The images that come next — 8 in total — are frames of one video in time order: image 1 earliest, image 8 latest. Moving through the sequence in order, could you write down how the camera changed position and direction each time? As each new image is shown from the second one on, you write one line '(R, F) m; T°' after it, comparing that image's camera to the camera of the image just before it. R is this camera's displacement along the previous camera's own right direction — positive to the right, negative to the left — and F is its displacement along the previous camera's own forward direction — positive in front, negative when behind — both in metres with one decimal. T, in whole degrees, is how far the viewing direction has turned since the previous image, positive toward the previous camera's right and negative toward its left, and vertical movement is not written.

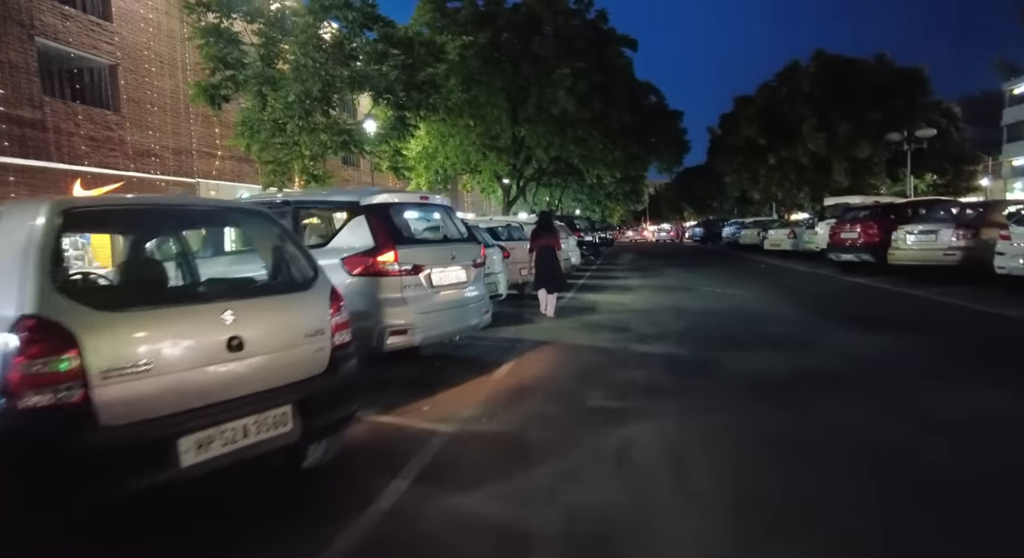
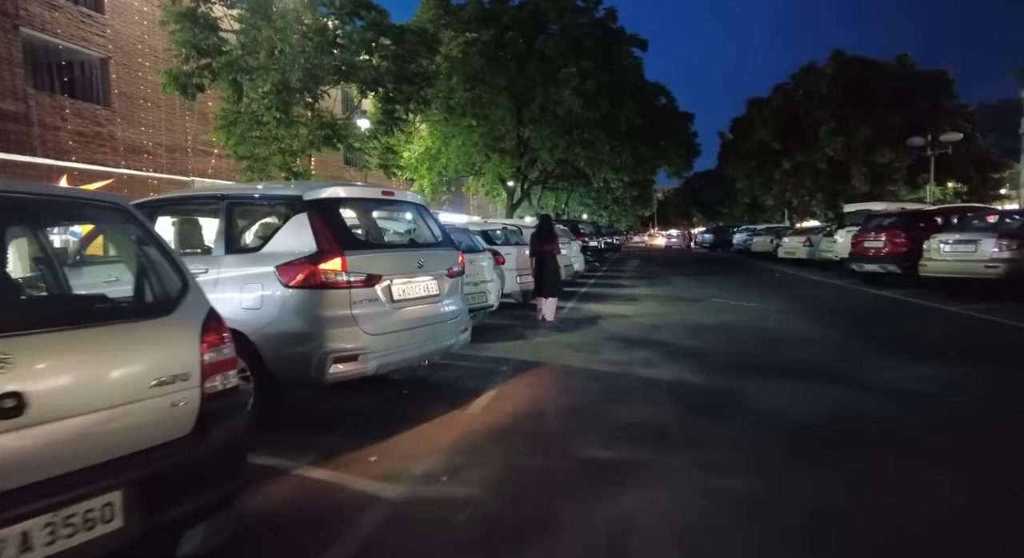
(+0.2, +1.0) m; -1°
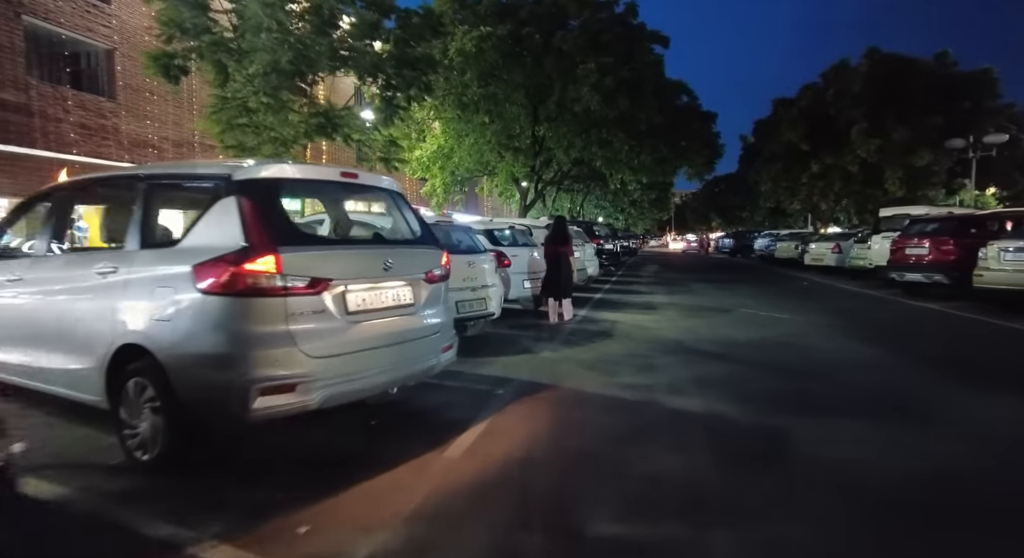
(+0.2, +1.0) m; -2°
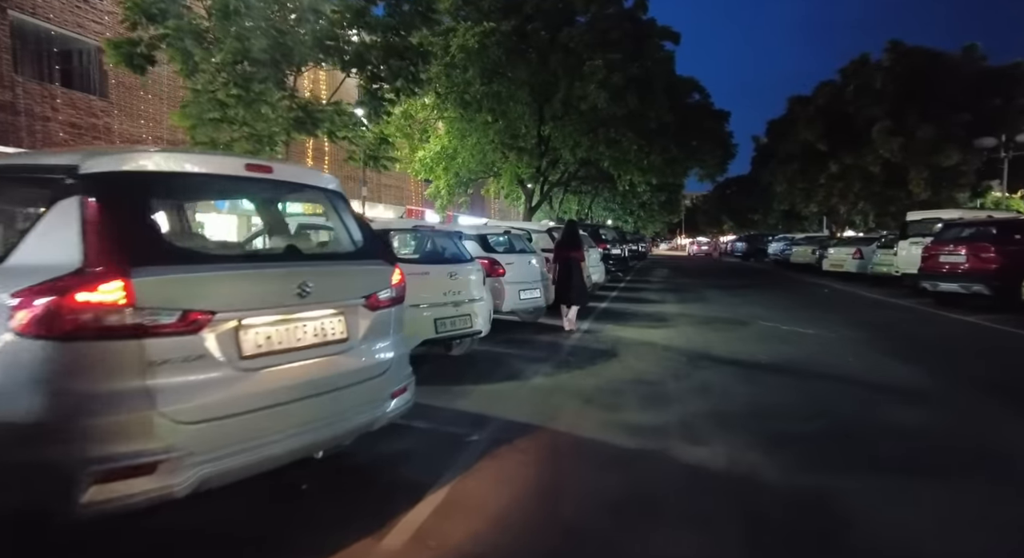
(+0.2, +0.9) m; -1°
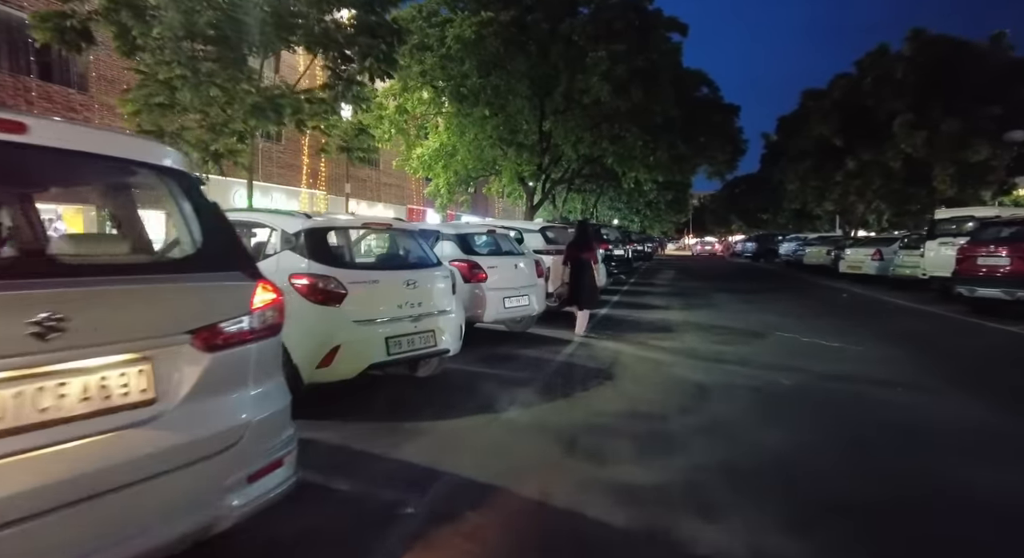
(+0.4, +1.1) m; -1°
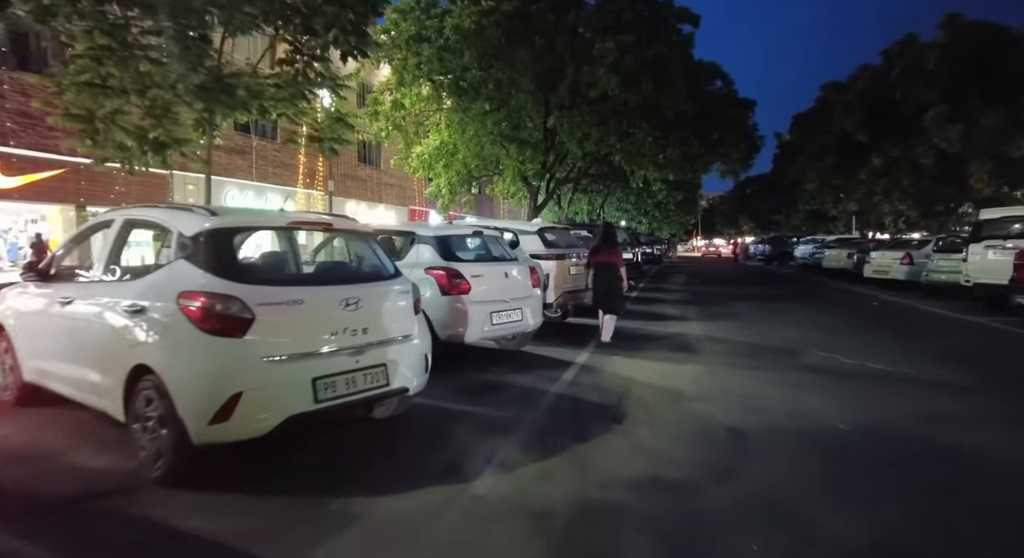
(+0.2, +1.3) m; -1°
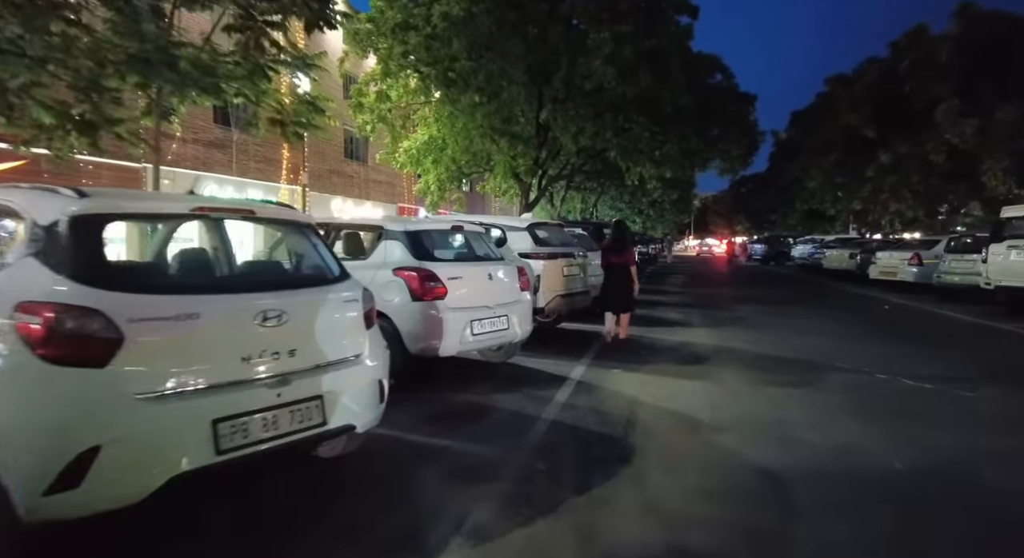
(+0.1, +1.0) m; +1°
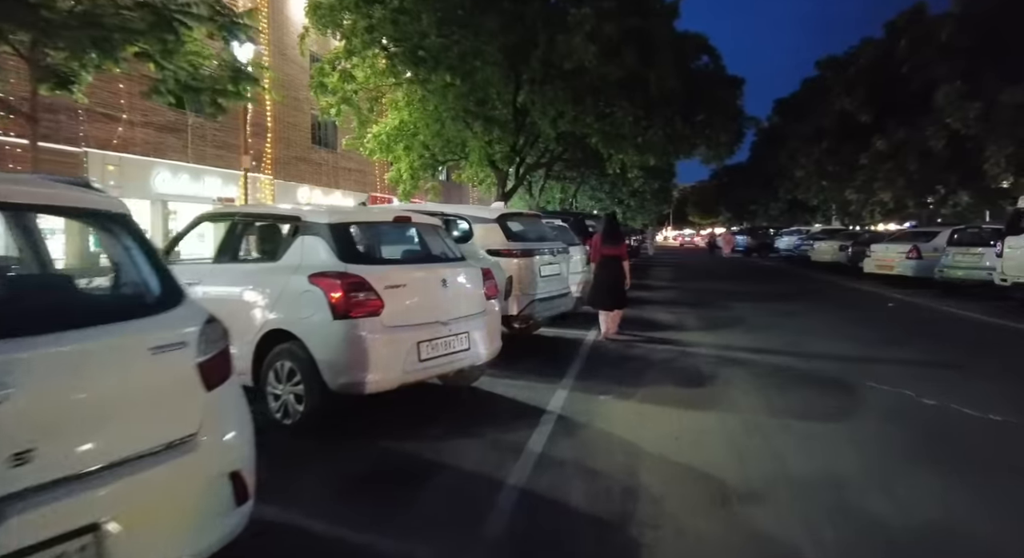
(+0.2, +1.4) m; +2°
